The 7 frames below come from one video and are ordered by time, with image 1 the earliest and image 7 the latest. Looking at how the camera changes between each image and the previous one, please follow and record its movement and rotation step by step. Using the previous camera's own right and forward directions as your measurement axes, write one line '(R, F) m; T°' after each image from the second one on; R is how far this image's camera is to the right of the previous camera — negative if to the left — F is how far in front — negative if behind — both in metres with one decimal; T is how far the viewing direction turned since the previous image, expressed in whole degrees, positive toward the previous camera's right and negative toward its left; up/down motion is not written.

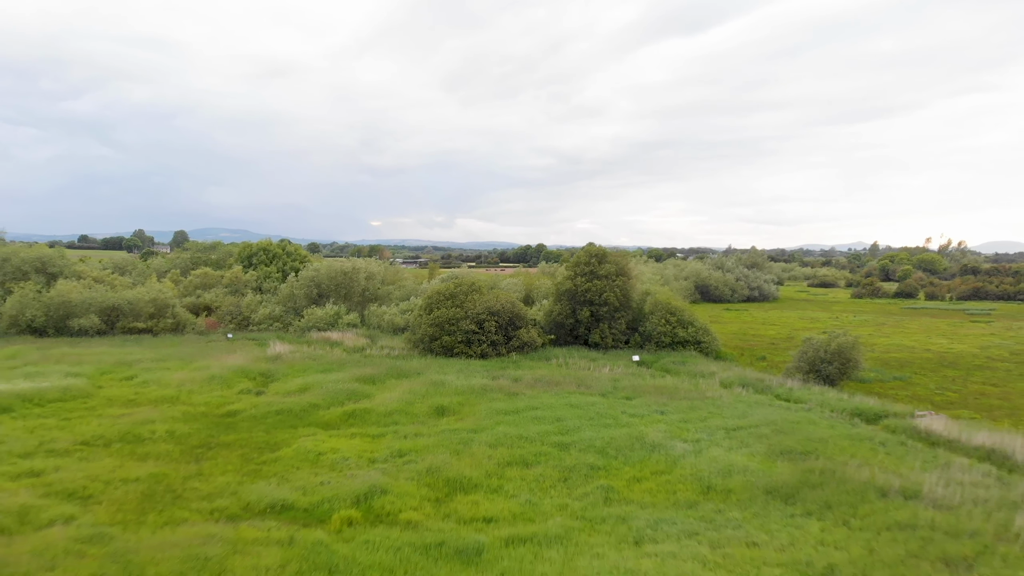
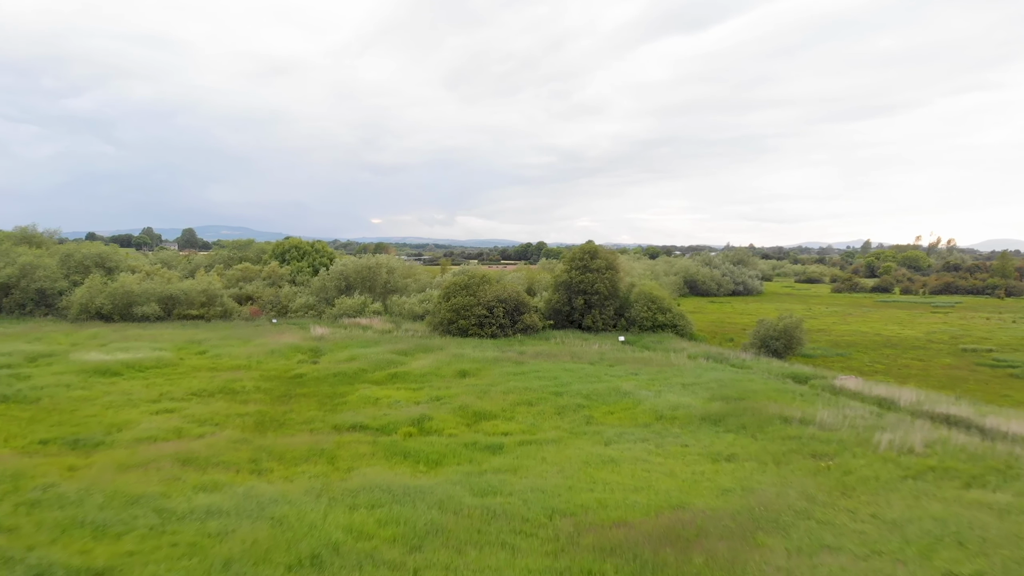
(-0.2, -4.8) m; 0°
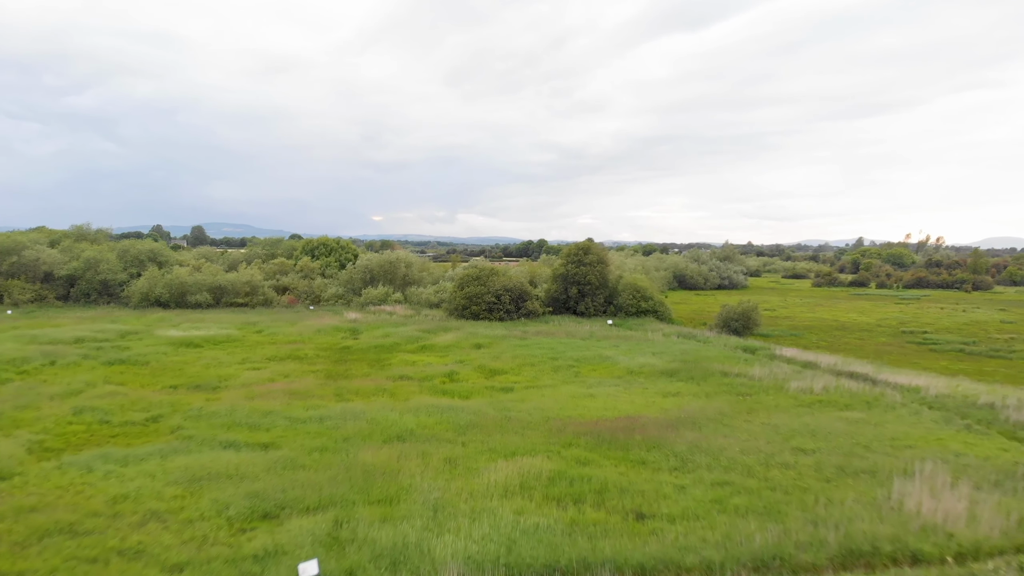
(-0.2, -5.5) m; 0°
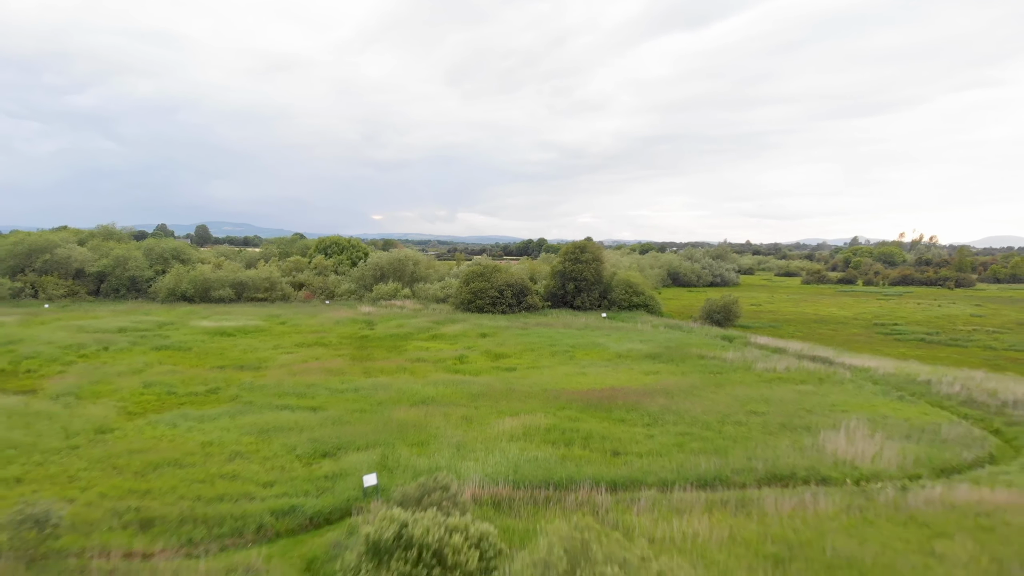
(-0.1, -3.1) m; 0°
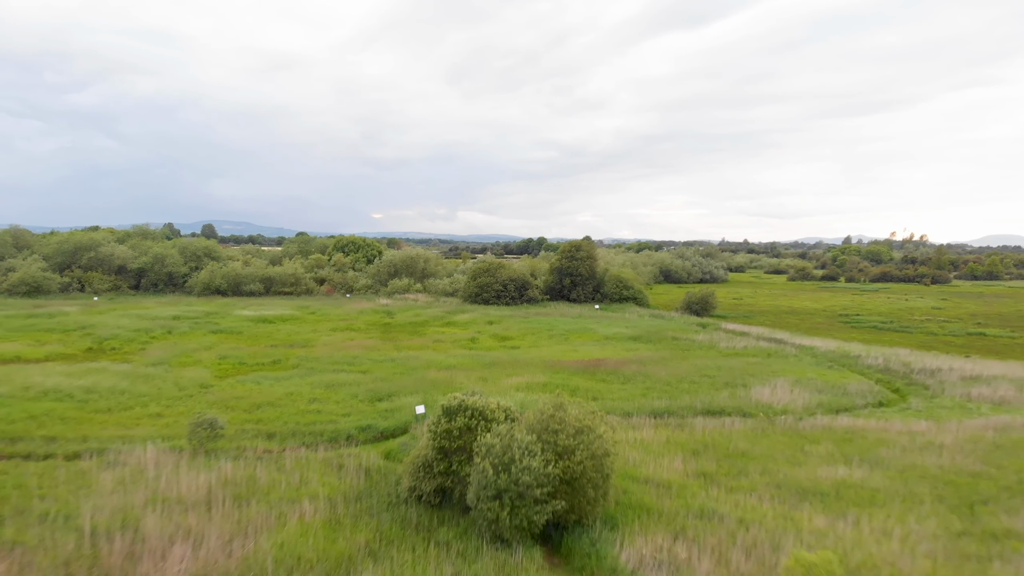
(-0.1, -4.8) m; 0°
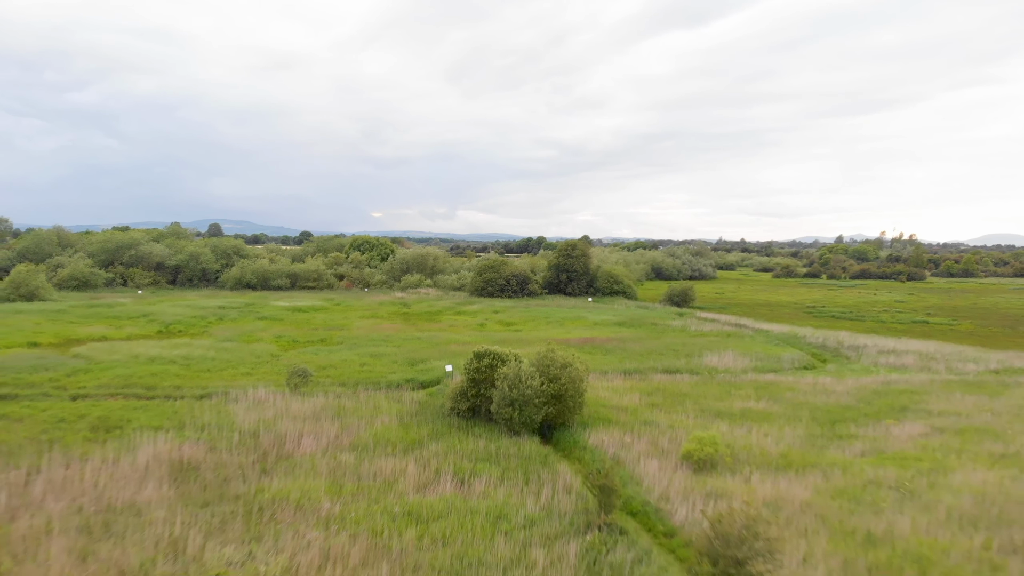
(-0.2, -5.4) m; 0°
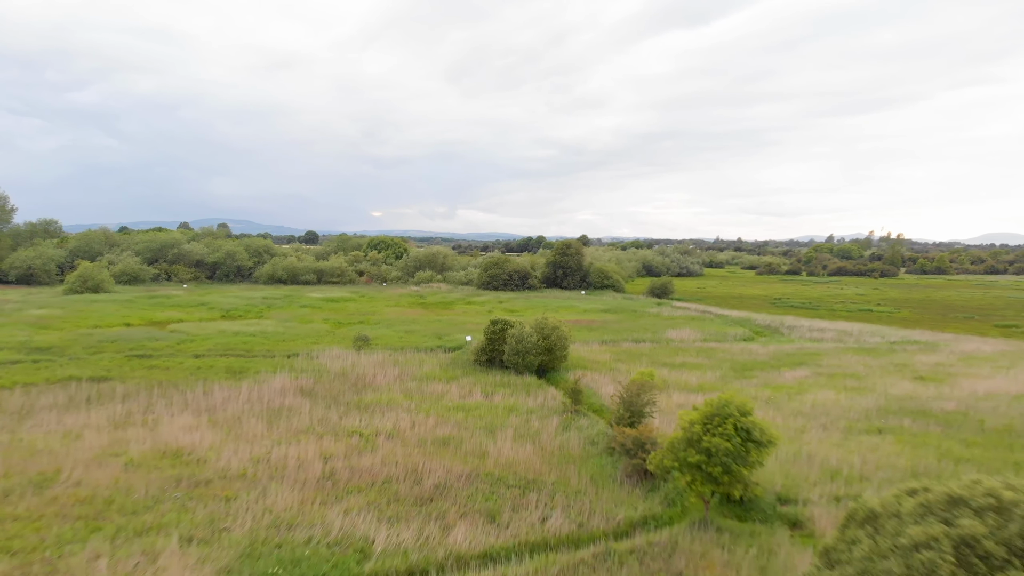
(-0.2, -7.0) m; 0°
